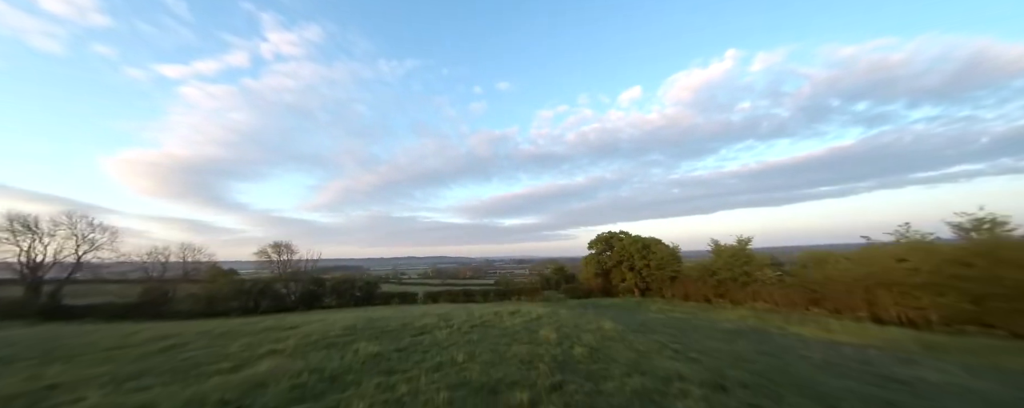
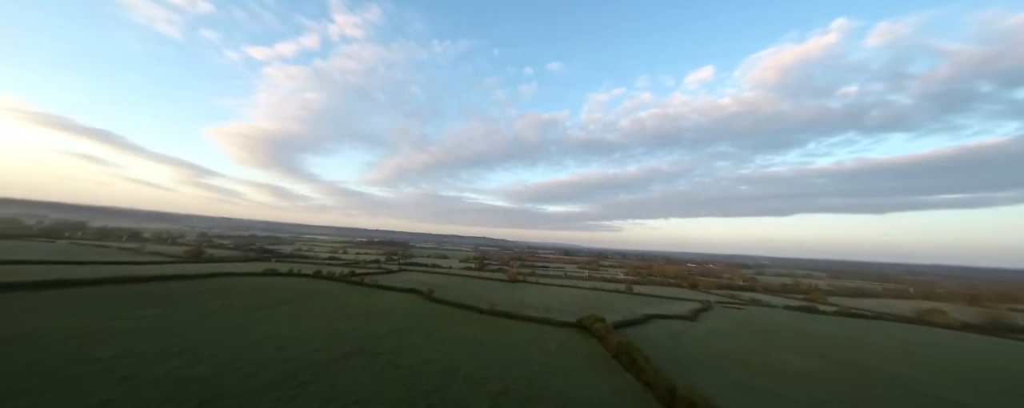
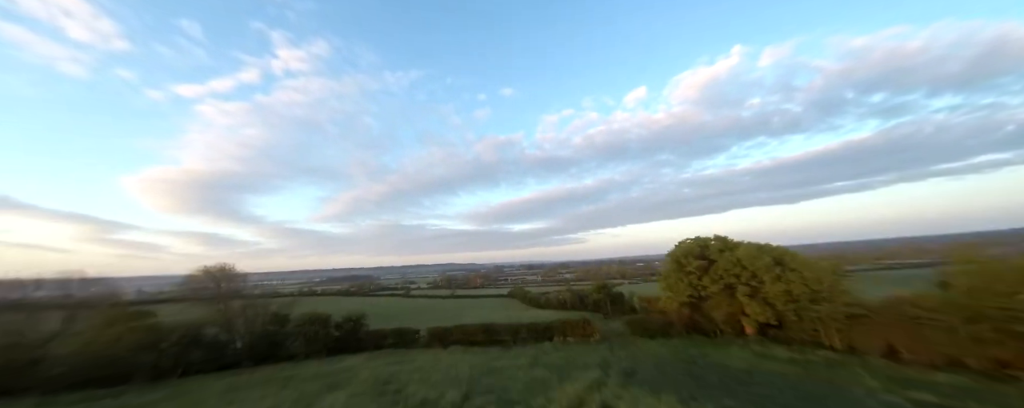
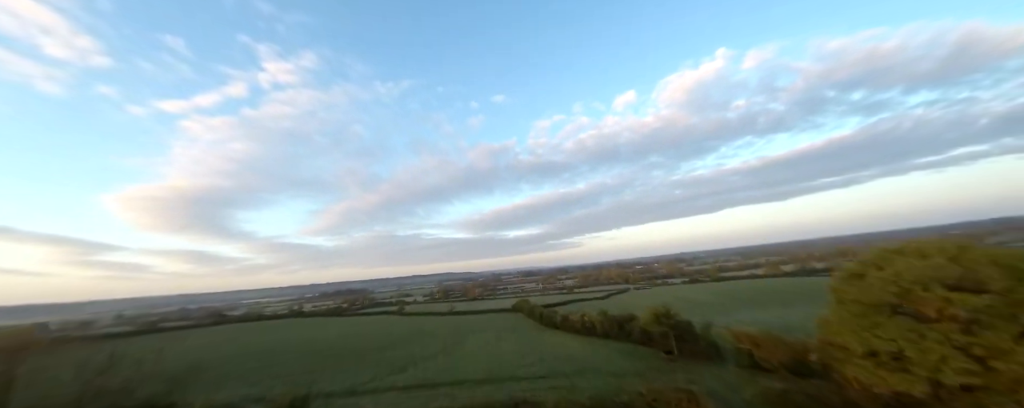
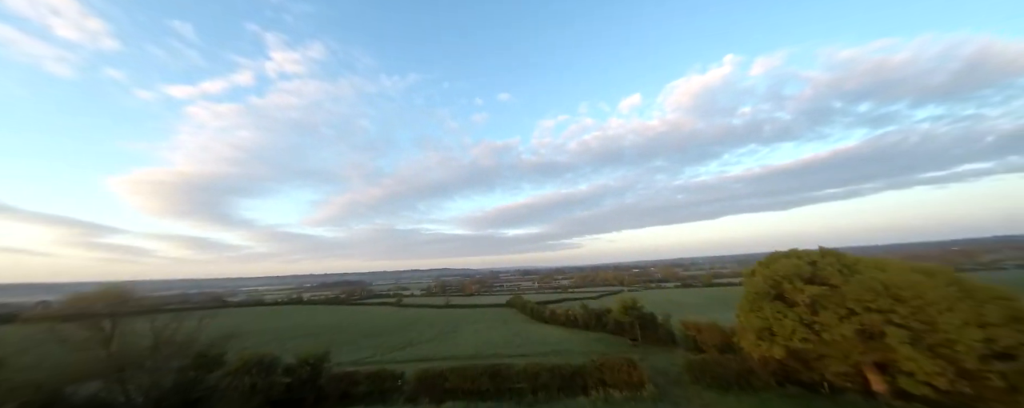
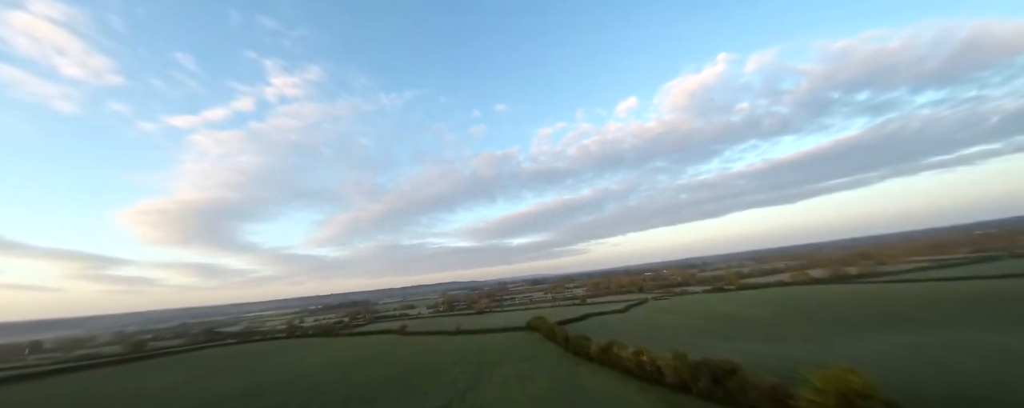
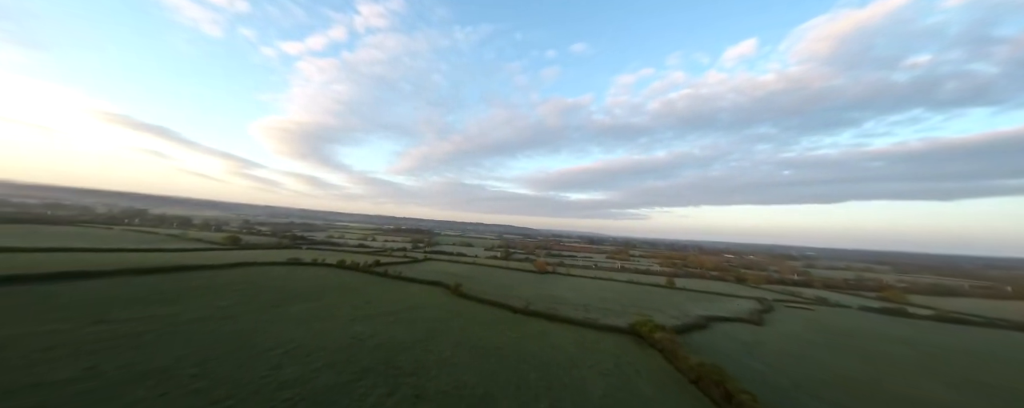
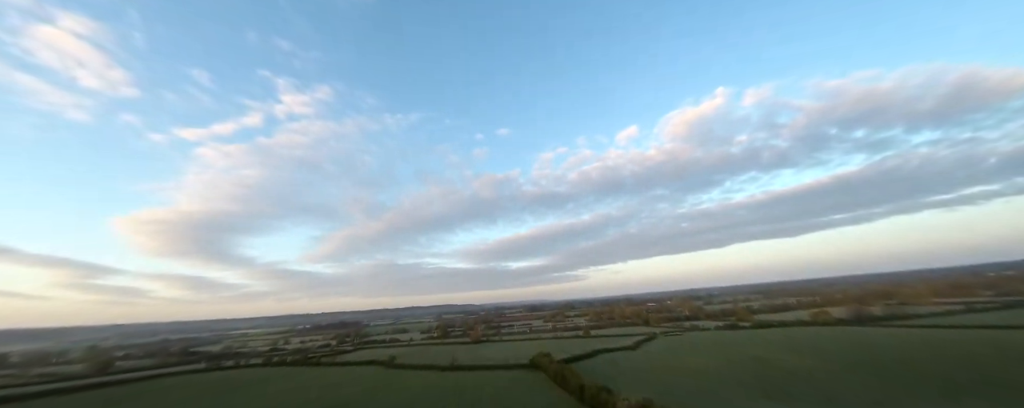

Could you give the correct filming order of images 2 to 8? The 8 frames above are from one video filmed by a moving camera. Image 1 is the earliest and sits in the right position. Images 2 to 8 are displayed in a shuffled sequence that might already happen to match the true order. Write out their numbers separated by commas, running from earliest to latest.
3, 5, 4, 6, 8, 2, 7
